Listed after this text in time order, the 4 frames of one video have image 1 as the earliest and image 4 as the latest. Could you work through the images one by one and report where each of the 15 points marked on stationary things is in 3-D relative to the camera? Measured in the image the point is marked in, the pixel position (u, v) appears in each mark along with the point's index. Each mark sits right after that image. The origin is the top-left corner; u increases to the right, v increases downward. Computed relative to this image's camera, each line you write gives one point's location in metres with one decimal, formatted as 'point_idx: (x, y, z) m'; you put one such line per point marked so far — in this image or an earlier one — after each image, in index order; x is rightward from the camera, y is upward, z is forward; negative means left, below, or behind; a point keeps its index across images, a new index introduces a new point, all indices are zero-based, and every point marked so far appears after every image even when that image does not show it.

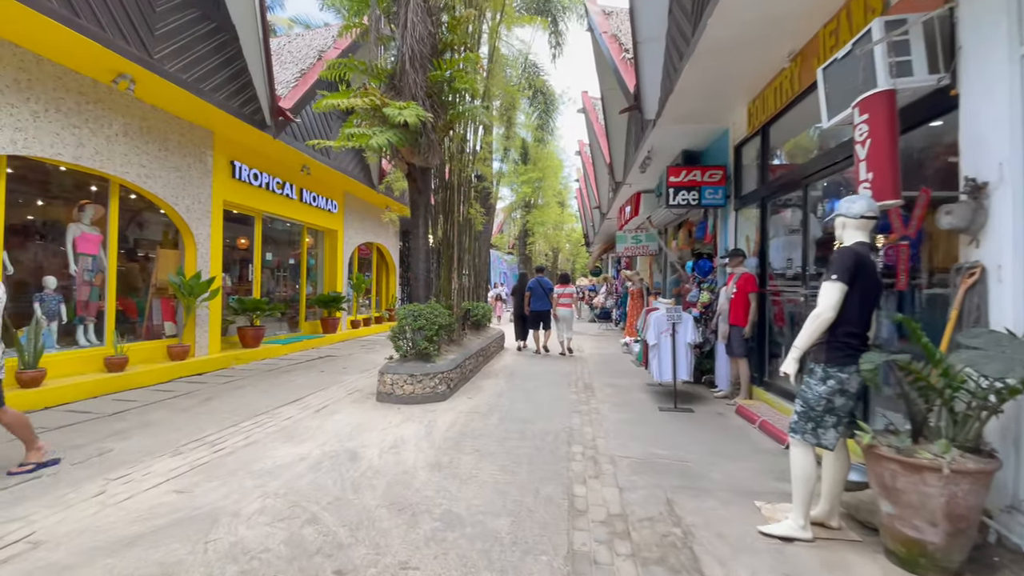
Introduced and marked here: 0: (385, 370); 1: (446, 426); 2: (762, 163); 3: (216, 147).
0: (-1.6, -1.0, +5.8) m
1: (-0.7, -1.5, +4.9) m
2: (+3.5, +1.7, +6.5) m
3: (-5.2, +2.5, +8.2) m
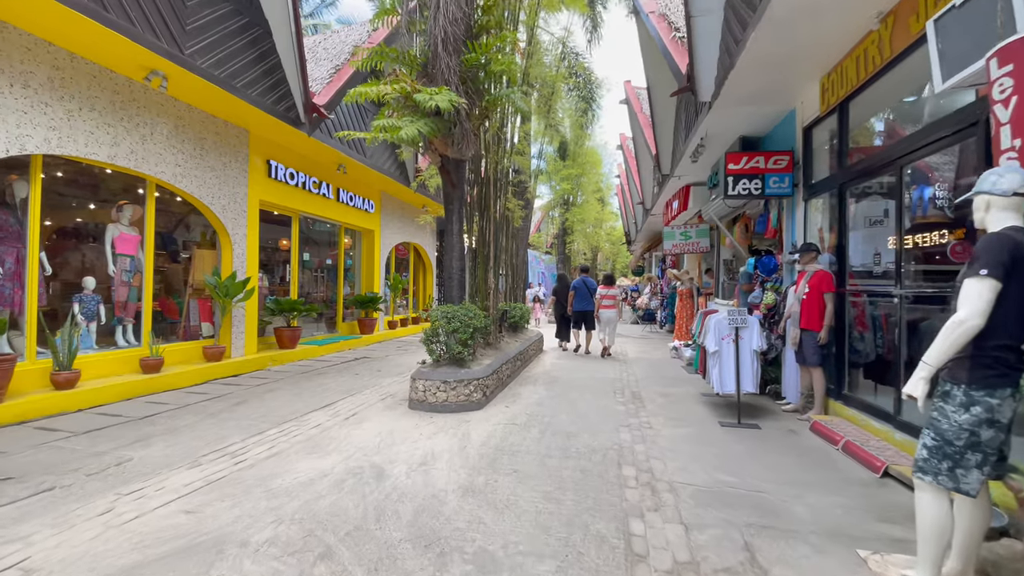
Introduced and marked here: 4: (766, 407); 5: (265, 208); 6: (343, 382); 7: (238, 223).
0: (-1.1, -1.0, +5.4) m
1: (-0.3, -1.4, +4.5) m
2: (+4.0, +1.7, +5.7) m
3: (-4.5, +2.5, +8.2) m
4: (+3.3, -1.5, +6.0) m
5: (-4.6, +1.5, +8.7) m
6: (-2.6, -1.4, +7.2) m
7: (-4.6, +1.1, +7.9) m
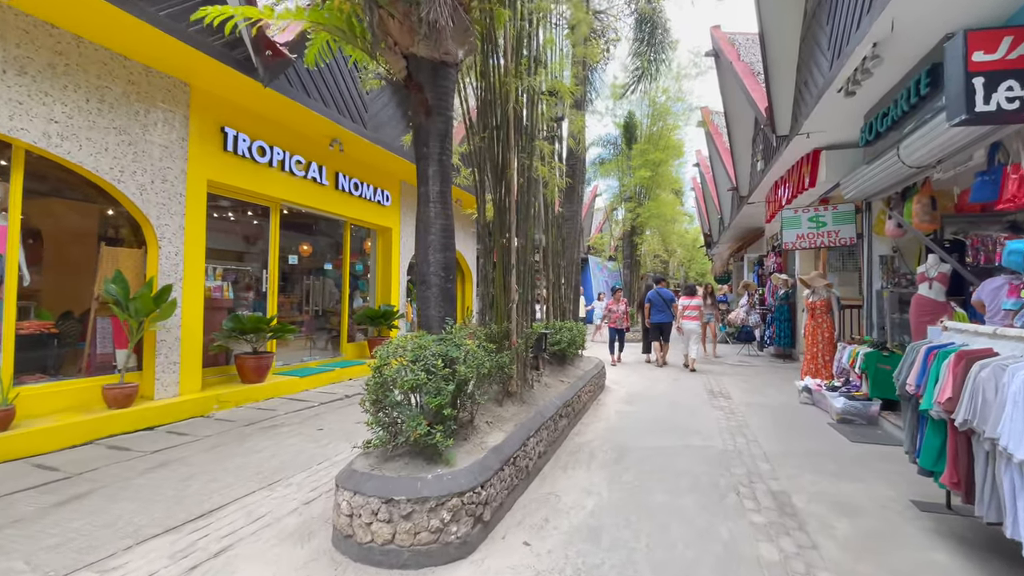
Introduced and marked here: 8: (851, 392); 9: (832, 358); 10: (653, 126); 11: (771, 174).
0: (-1.0, -1.1, +2.7) m
1: (-0.3, -1.5, +1.7) m
2: (+4.1, +1.7, +2.4) m
3: (-4.0, +2.3, +5.9) m
4: (+3.4, -1.6, +2.7) m
5: (-4.0, +1.3, +6.5) m
6: (-2.2, -1.6, +4.7) m
7: (-4.1, +0.9, +5.6) m
8: (+4.3, -1.3, +5.9) m
9: (+4.7, -1.0, +6.9) m
10: (+4.9, +5.7, +16.3) m
11: (+5.0, +2.2, +9.1) m
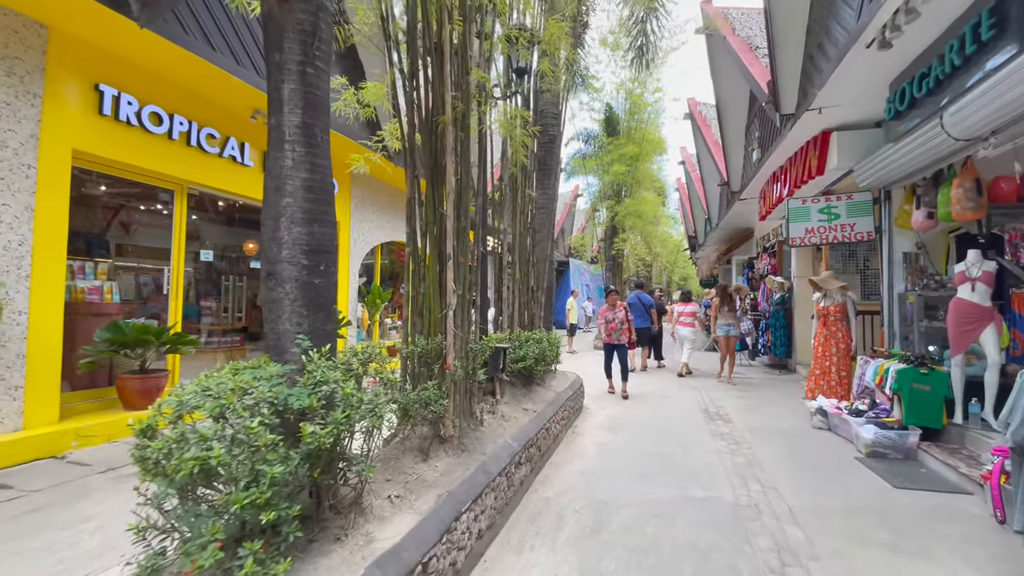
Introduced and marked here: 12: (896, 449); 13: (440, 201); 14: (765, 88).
0: (-1.3, -1.1, +1.4) m
1: (-0.6, -1.5, +0.4) m
2: (+3.7, +1.7, +1.3) m
3: (-4.5, +2.3, +4.6) m
4: (+3.1, -1.6, +1.6) m
5: (-4.5, +1.3, +5.2) m
6: (-2.6, -1.6, +3.4) m
7: (-4.6, +0.9, +4.3) m
8: (+3.8, -1.3, +4.8) m
9: (+4.2, -1.1, +5.8) m
10: (+4.1, +5.5, +15.4) m
11: (+4.4, +2.2, +8.1) m
12: (+3.7, -1.5, +4.5) m
13: (-0.5, +0.6, +3.1) m
14: (+3.8, +3.0, +7.0) m
